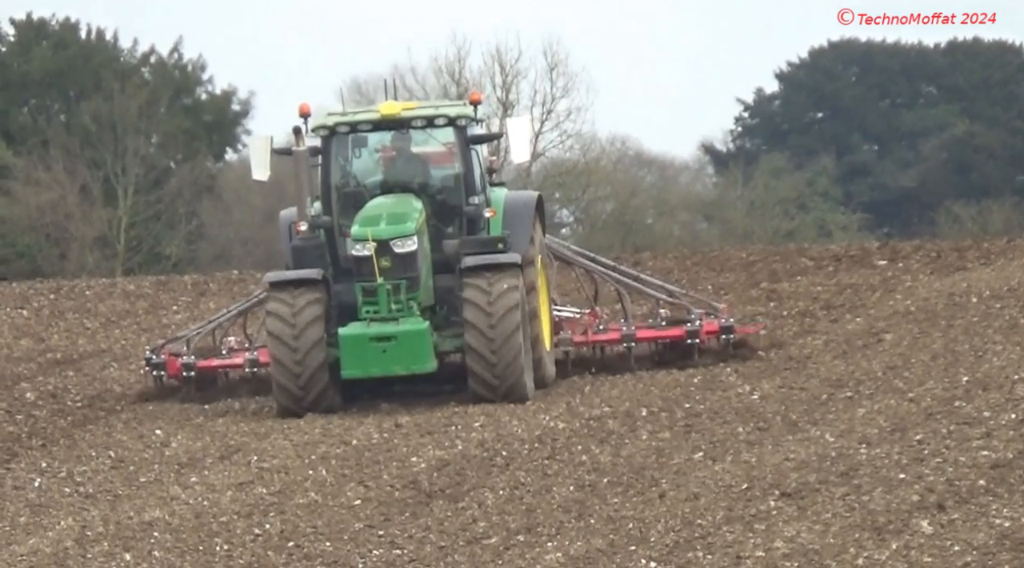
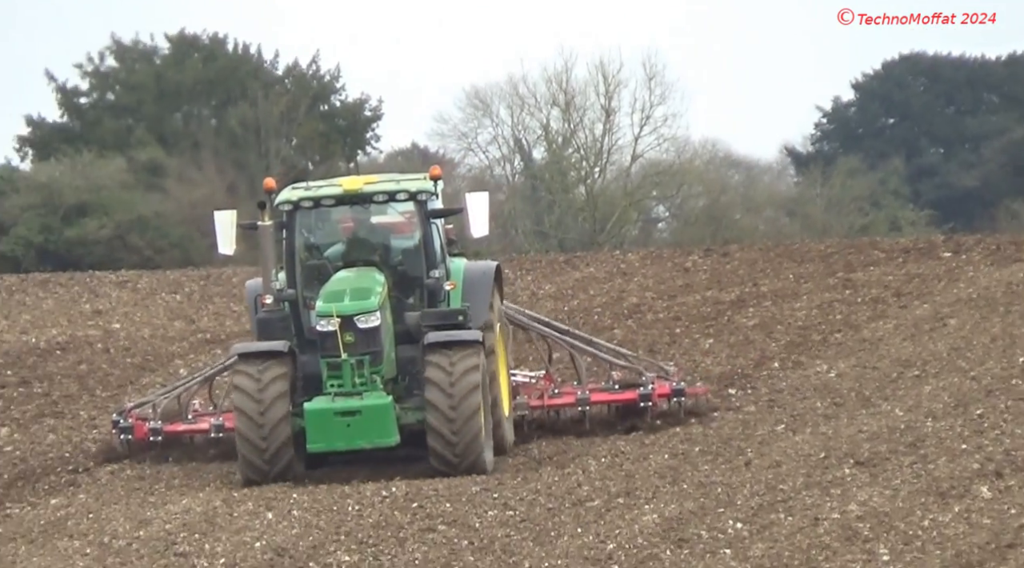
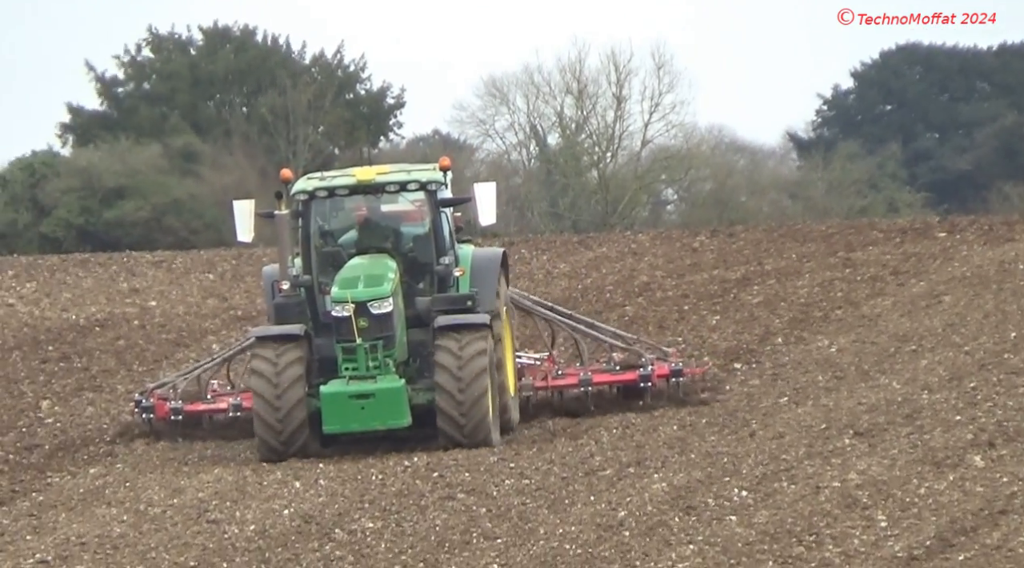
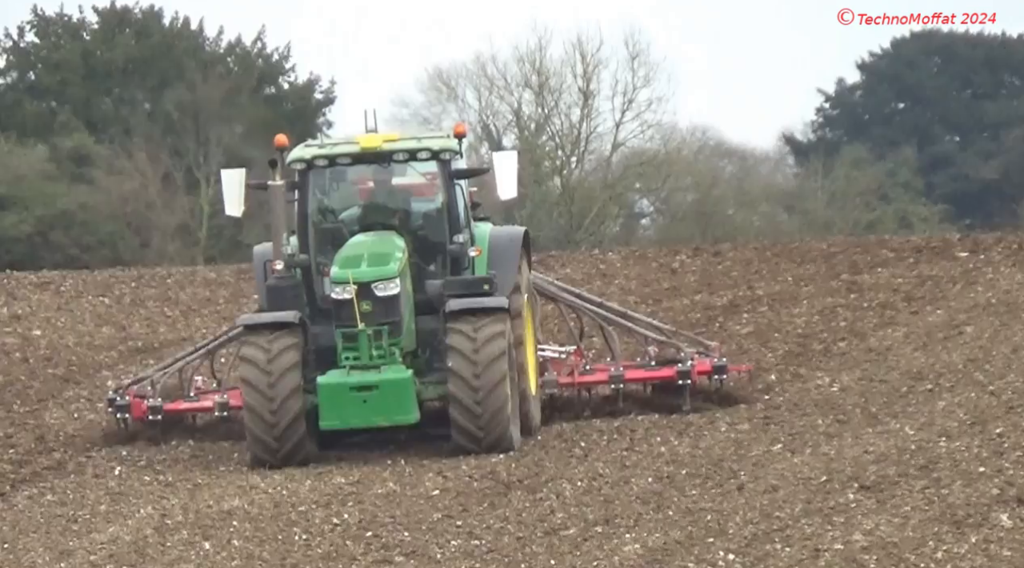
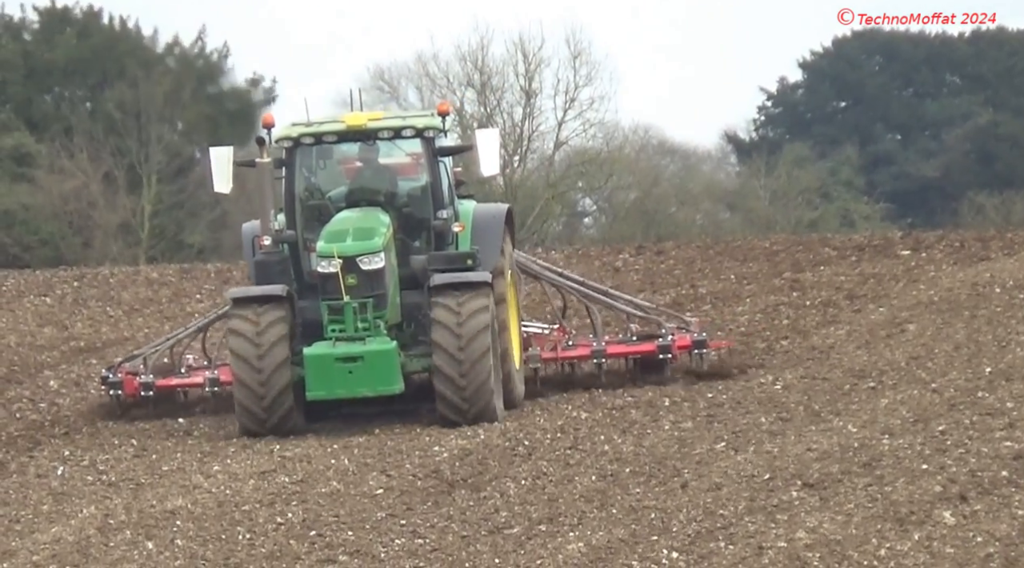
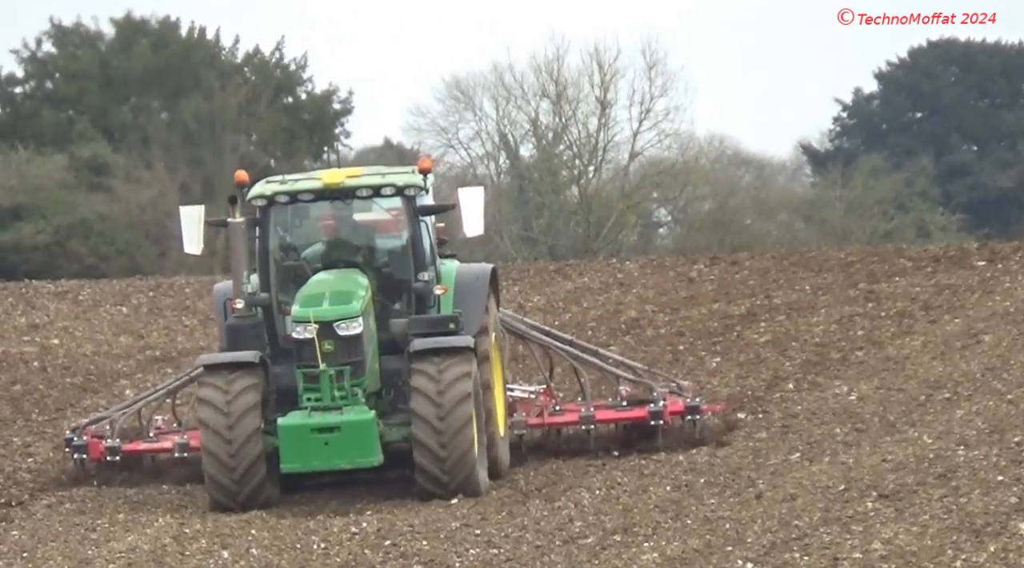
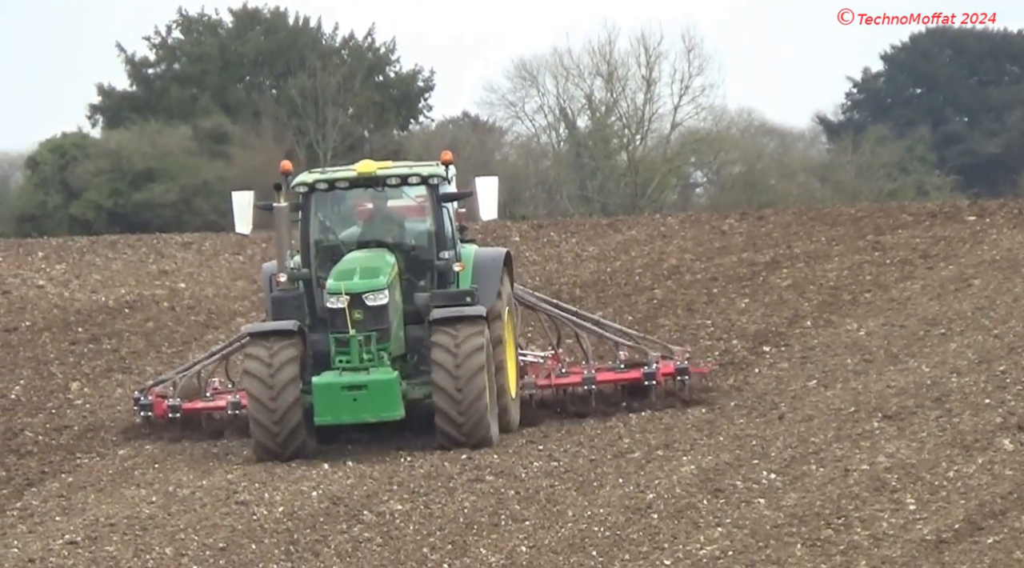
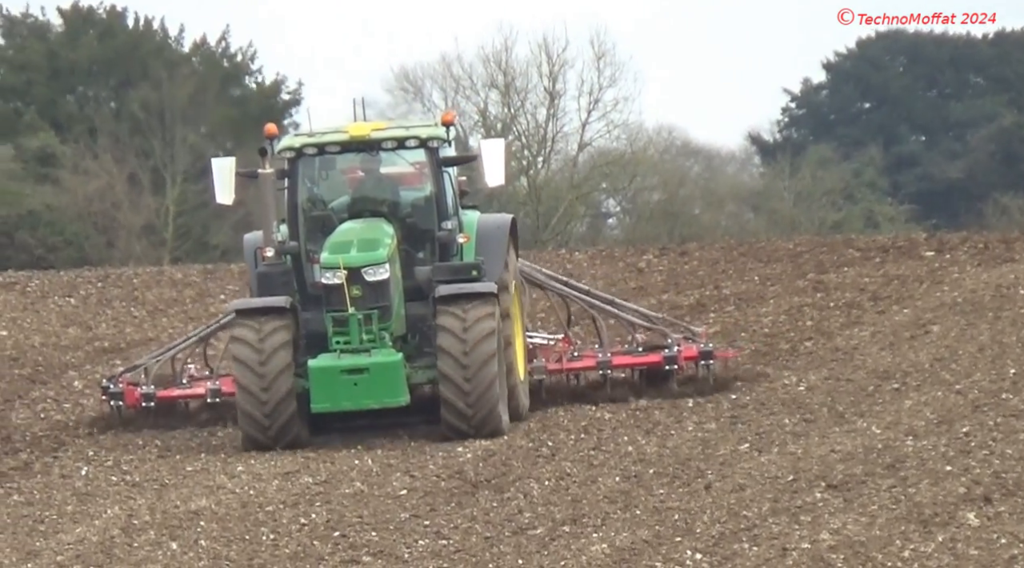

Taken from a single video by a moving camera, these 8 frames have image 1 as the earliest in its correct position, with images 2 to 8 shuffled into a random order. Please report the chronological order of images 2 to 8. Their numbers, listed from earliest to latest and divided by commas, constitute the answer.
5, 8, 4, 6, 2, 3, 7
